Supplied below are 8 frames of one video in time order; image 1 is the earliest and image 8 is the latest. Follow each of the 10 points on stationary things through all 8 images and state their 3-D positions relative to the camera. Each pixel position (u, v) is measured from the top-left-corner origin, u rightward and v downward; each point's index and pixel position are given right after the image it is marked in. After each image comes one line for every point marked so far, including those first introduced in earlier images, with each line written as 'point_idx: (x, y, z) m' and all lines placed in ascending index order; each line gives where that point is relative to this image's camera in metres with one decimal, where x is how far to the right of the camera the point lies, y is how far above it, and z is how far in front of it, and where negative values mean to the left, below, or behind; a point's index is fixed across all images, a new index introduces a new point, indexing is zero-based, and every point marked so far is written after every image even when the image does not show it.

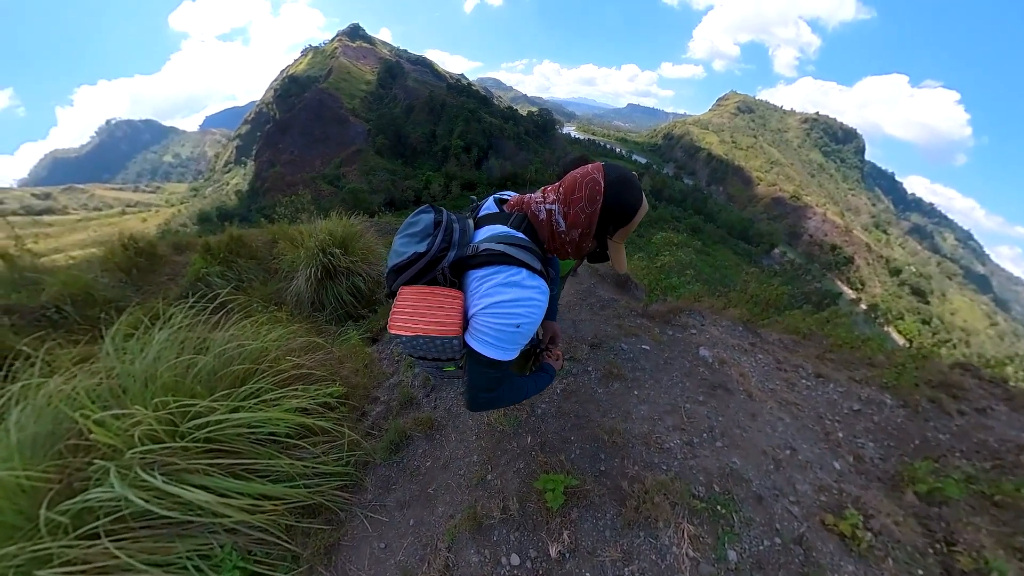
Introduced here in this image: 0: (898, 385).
0: (+4.5, -1.1, +3.6) m
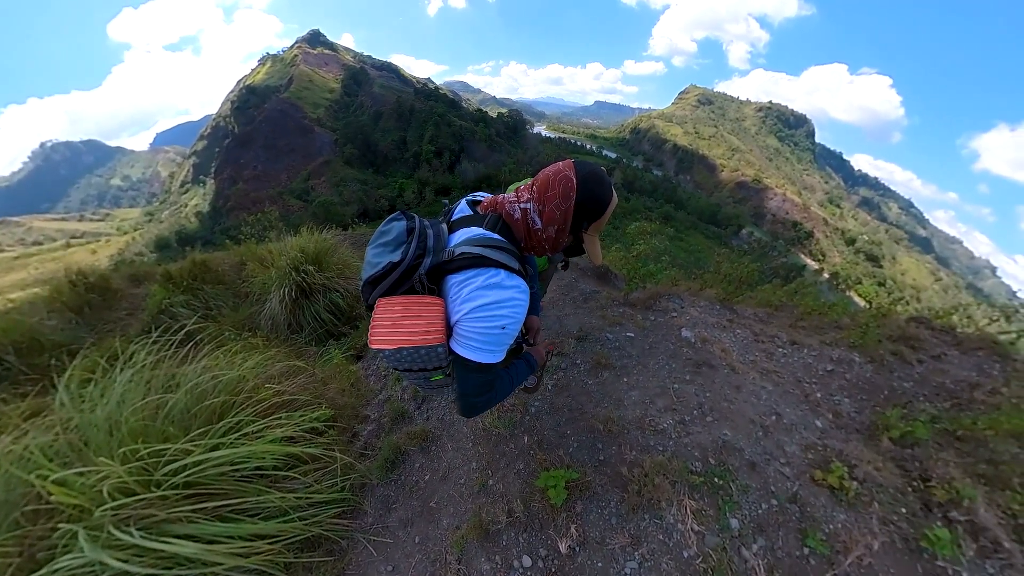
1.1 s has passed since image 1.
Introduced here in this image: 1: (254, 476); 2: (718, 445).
0: (+4.4, -0.7, +4.0) m
1: (-2.0, -1.5, +2.5) m
2: (+1.9, -1.4, +2.9) m
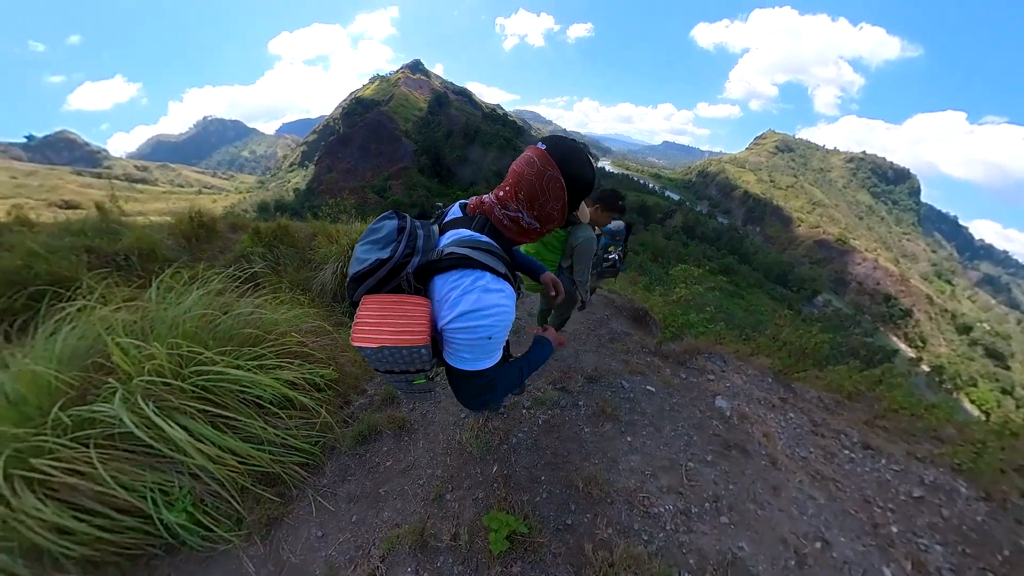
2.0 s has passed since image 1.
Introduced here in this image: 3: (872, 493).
0: (+4.3, -1.7, +2.9) m
1: (-2.3, -1.0, +2.8) m
2: (+1.6, -1.8, +2.3) m
3: (+3.3, -1.8, +2.8) m
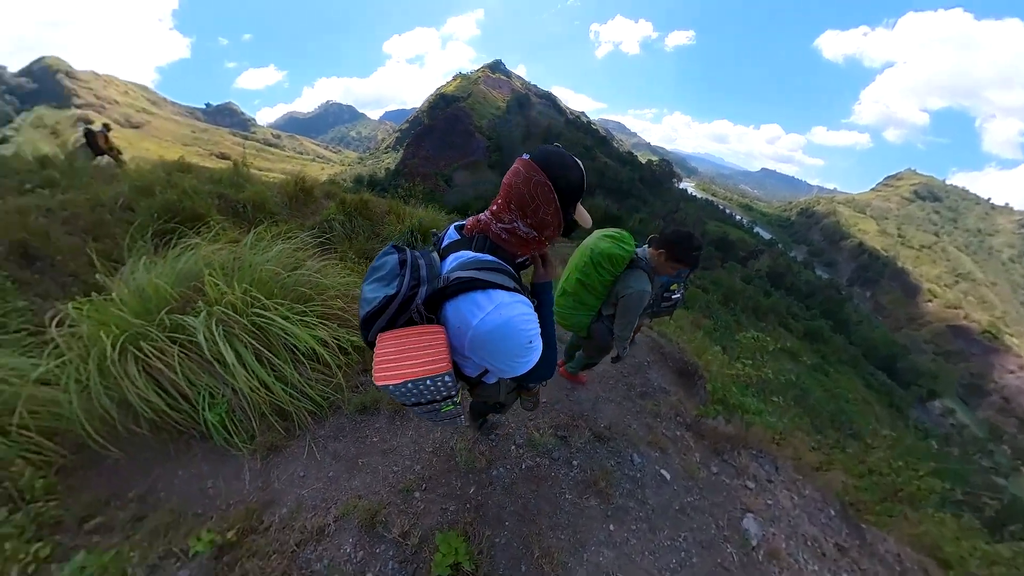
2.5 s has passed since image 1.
0: (+3.7, -2.7, +1.8) m
1: (-2.3, -0.5, +3.4) m
2: (+1.0, -2.1, +2.0) m
3: (+2.7, -2.5, +2.0) m
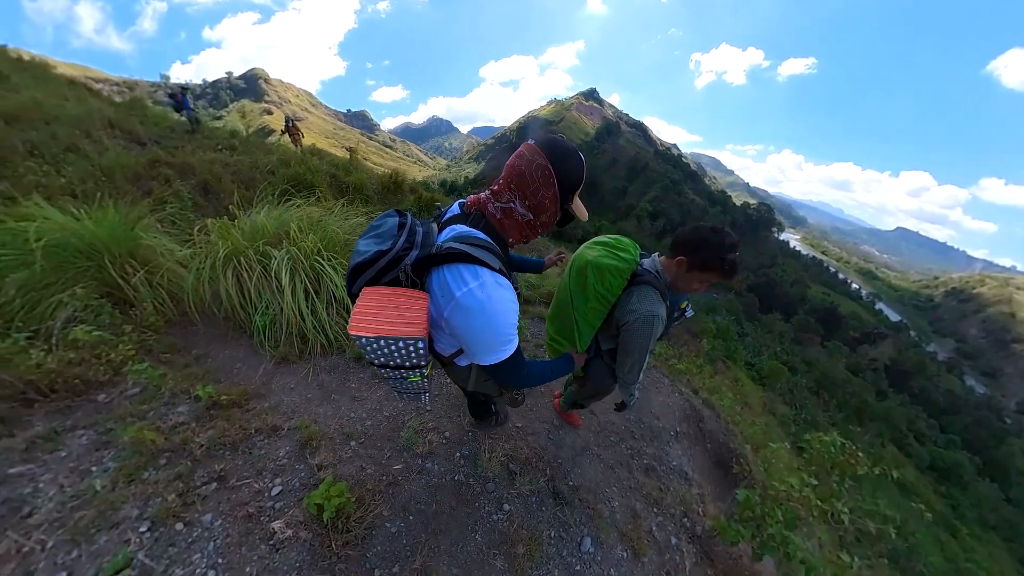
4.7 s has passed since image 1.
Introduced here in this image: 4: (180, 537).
0: (+2.5, -3.3, +0.5) m
1: (-2.1, -0.1, +4.1) m
2: (+0.2, -2.2, +1.6) m
3: (+1.7, -2.9, +1.1) m
4: (-1.7, -1.4, +1.7) m
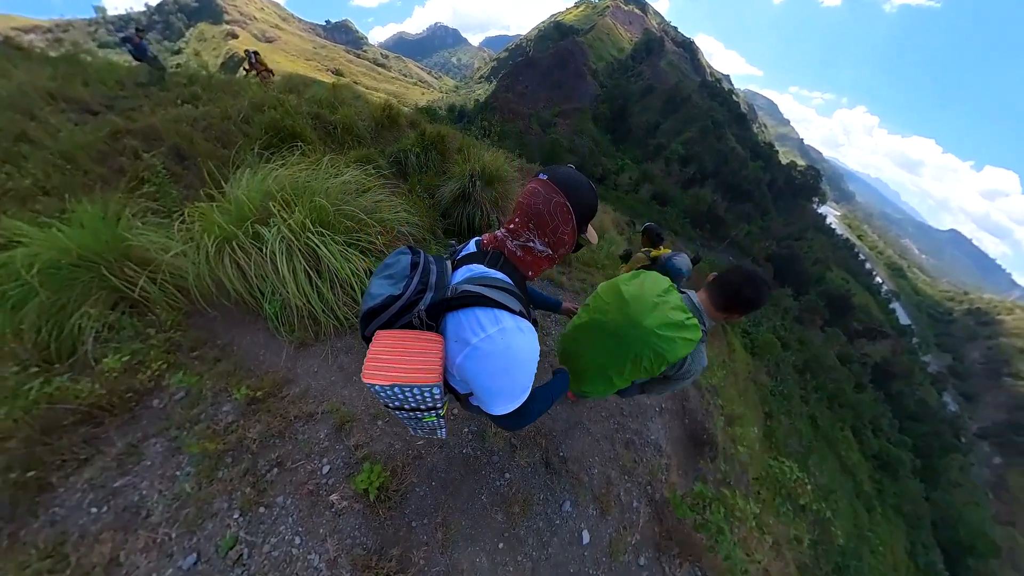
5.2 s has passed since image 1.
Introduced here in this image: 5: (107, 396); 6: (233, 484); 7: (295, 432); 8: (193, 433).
0: (+2.3, -3.9, +1.6) m
1: (-2.0, +0.5, +4.1) m
2: (+0.1, -2.4, +2.3) m
3: (+1.5, -3.4, +2.0) m
4: (-1.8, -1.5, +2.2) m
5: (-2.9, -0.7, +2.3) m
6: (-2.0, -1.3, +2.2) m
7: (-1.8, -1.1, +2.6) m
8: (-2.4, -1.0, +2.3) m
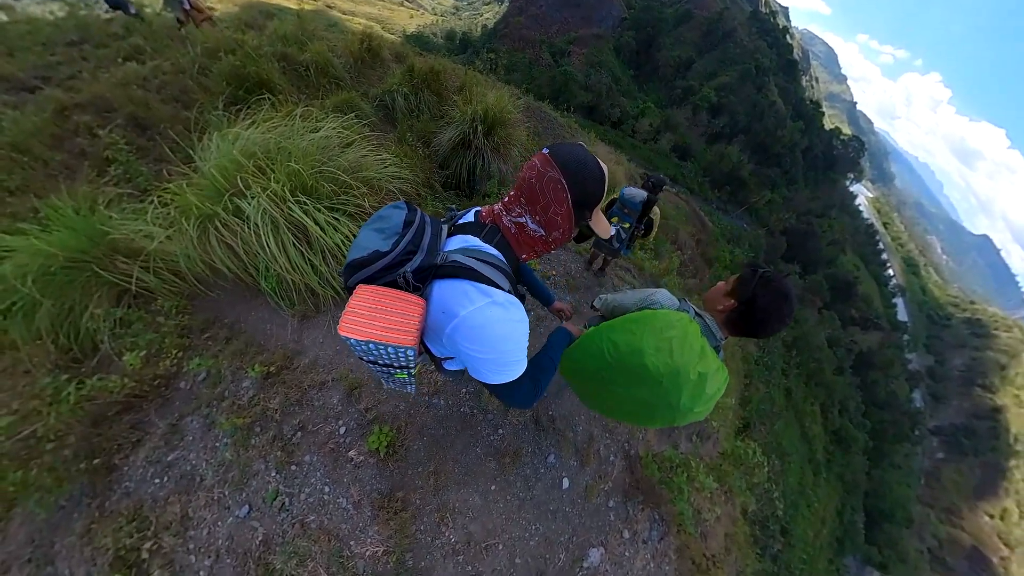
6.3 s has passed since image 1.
0: (+2.2, -4.1, +2.6) m
1: (-2.0, +0.9, +3.9) m
2: (0.0, -2.4, +2.9) m
3: (+1.4, -3.5, +2.9) m
4: (-1.8, -1.6, +2.6) m
5: (-3.0, -0.8, +2.5) m
6: (-2.1, -1.4, +2.6) m
7: (-1.8, -1.1, +2.9) m
8: (-2.4, -1.0, +2.6) m
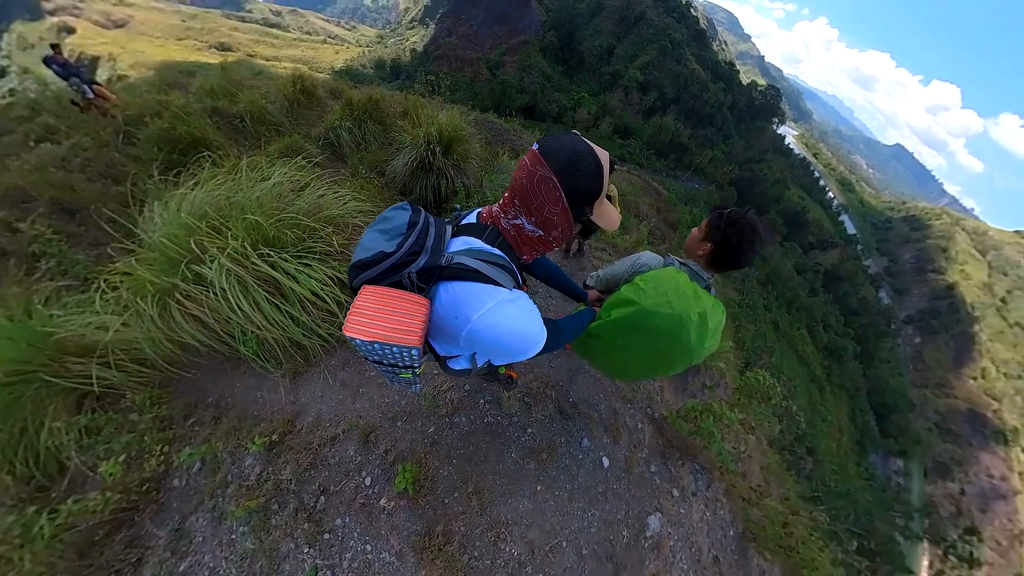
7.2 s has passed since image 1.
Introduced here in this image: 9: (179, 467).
0: (+3.2, -3.5, +2.7) m
1: (-2.2, +0.3, +3.7) m
2: (+0.6, -2.4, +2.9) m
3: (+2.2, -3.0, +2.9) m
4: (-1.4, -1.9, +2.4) m
5: (-2.7, -1.4, +2.2) m
6: (-1.7, -1.8, +2.4) m
7: (-1.5, -1.5, +2.7) m
8: (-2.1, -1.5, +2.4) m
9: (-2.5, -1.3, +2.4) m
